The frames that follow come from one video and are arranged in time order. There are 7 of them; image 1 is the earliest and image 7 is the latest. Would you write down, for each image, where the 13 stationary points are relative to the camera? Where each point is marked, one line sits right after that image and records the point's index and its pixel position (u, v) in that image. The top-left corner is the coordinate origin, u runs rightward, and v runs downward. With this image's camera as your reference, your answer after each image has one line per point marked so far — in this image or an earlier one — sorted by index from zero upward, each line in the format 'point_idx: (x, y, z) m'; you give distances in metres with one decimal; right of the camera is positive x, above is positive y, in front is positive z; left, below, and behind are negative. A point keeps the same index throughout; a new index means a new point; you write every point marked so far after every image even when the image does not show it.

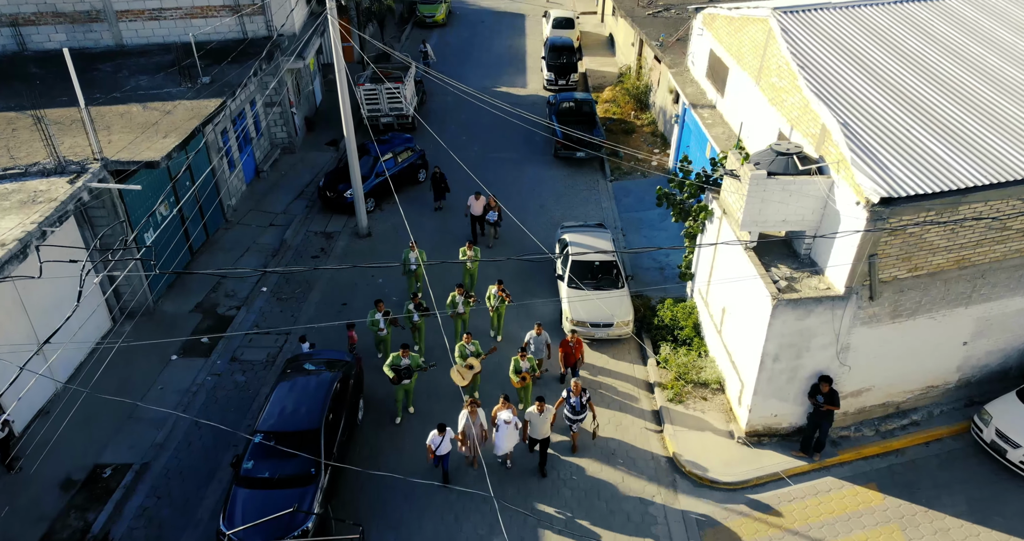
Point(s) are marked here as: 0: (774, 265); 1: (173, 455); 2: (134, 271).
0: (+3.7, +0.1, +10.5) m
1: (-5.0, -2.8, +11.1) m
2: (-7.0, 0.0, +13.6) m
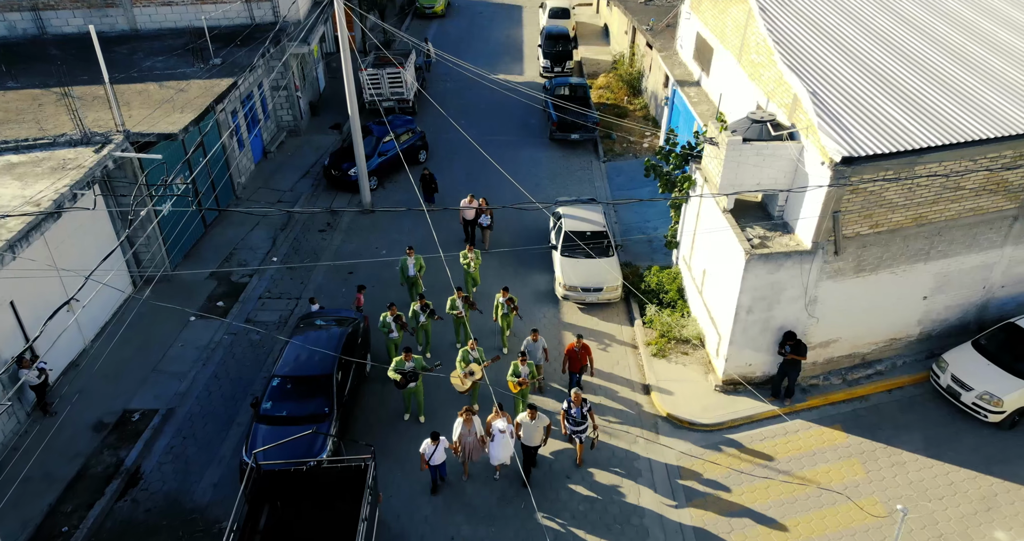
0: (+3.7, +0.7, +11.5) m
1: (-5.1, -2.1, +12.0) m
2: (-7.1, +0.6, +14.5) m
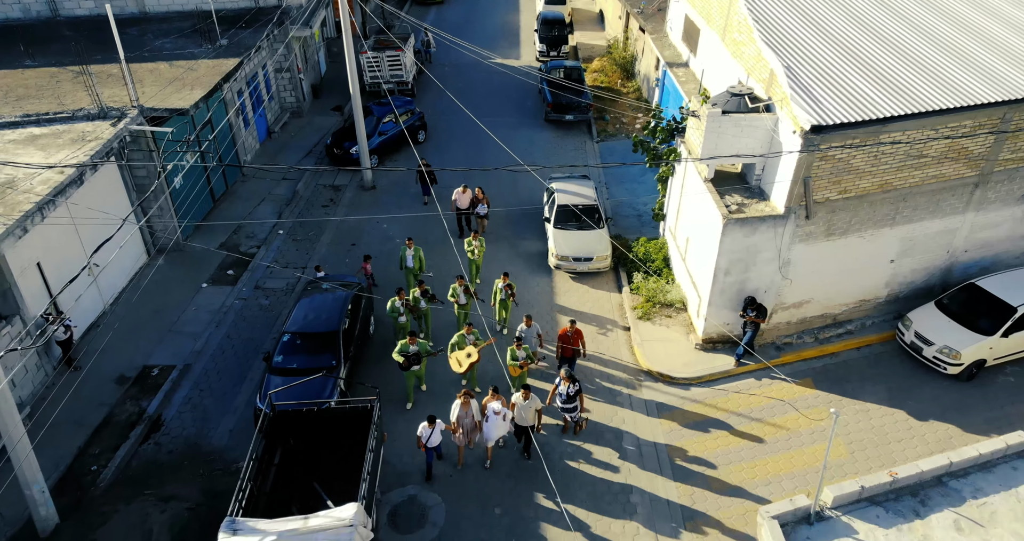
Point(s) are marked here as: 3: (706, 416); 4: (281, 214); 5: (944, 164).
0: (+3.6, +1.3, +12.3) m
1: (-5.2, -1.5, +12.8) m
2: (-7.2, +1.2, +15.3) m
3: (+3.0, -2.3, +11.6) m
4: (-5.5, +1.3, +17.7) m
5: (+6.7, +1.7, +11.6) m
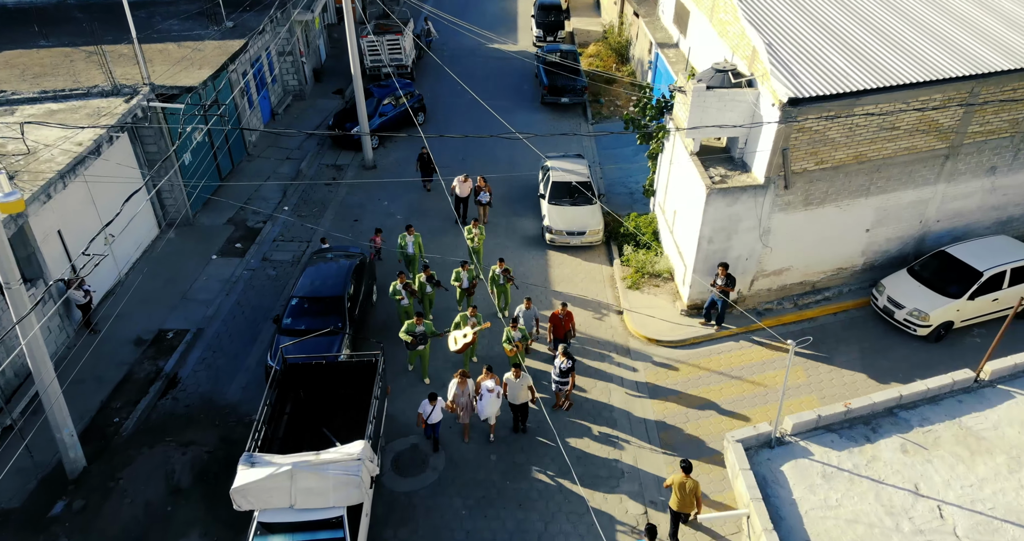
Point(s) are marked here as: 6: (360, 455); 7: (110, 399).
0: (+3.5, +1.8, +13.0) m
1: (-5.3, -1.0, +13.5) m
2: (-7.2, +1.8, +16.0) m
3: (+3.0, -1.7, +12.4) m
4: (-5.6, +2.0, +18.4) m
5: (+6.7, +2.2, +12.3) m
6: (-1.7, -2.1, +8.4) m
7: (-6.3, -2.0, +11.6) m
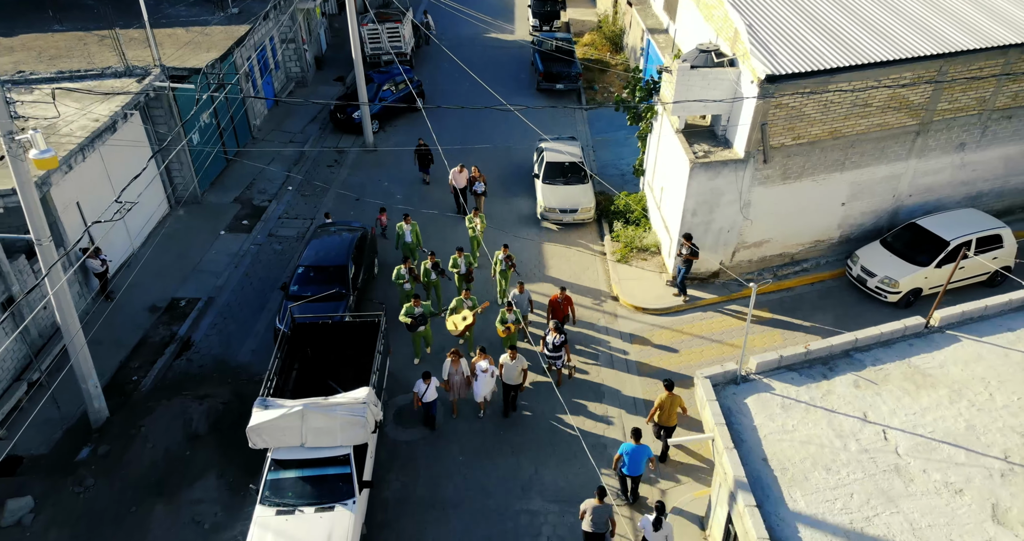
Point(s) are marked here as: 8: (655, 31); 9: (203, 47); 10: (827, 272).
0: (+3.4, +2.4, +13.7) m
1: (-5.4, -0.4, +14.3) m
2: (-7.4, +2.4, +16.7) m
3: (+2.8, -1.2, +13.1) m
4: (-5.7, +2.5, +19.1) m
5: (+6.6, +2.7, +13.0) m
6: (-1.8, -1.6, +9.1) m
7: (-6.4, -1.5, +12.4) m
8: (+3.7, +6.1, +19.1) m
9: (-7.1, +5.1, +17.0) m
10: (+6.1, 0.0, +14.4) m
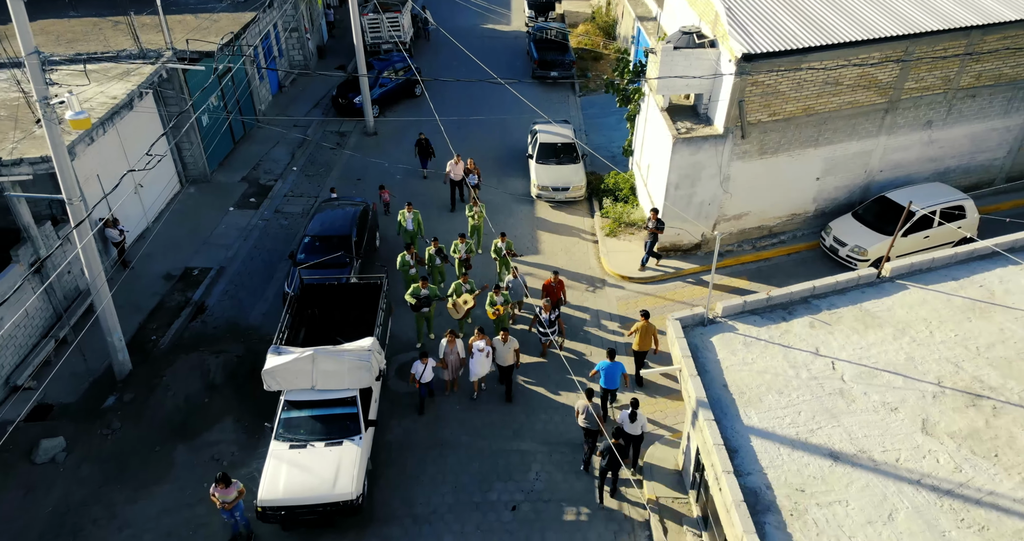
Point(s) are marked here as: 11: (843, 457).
0: (+3.3, +2.9, +14.6) m
1: (-5.5, +0.2, +15.1) m
2: (-7.5, +3.0, +17.6) m
3: (+2.7, -0.6, +14.0) m
4: (-5.9, +3.1, +19.9) m
5: (+6.4, +3.3, +13.9) m
6: (-1.9, -1.0, +10.0) m
7: (-6.5, -0.9, +13.3) m
8: (+3.6, +6.8, +20.0) m
9: (-7.2, +5.7, +17.9) m
10: (+6.0, +0.6, +15.2) m
11: (+3.1, -1.7, +6.9) m
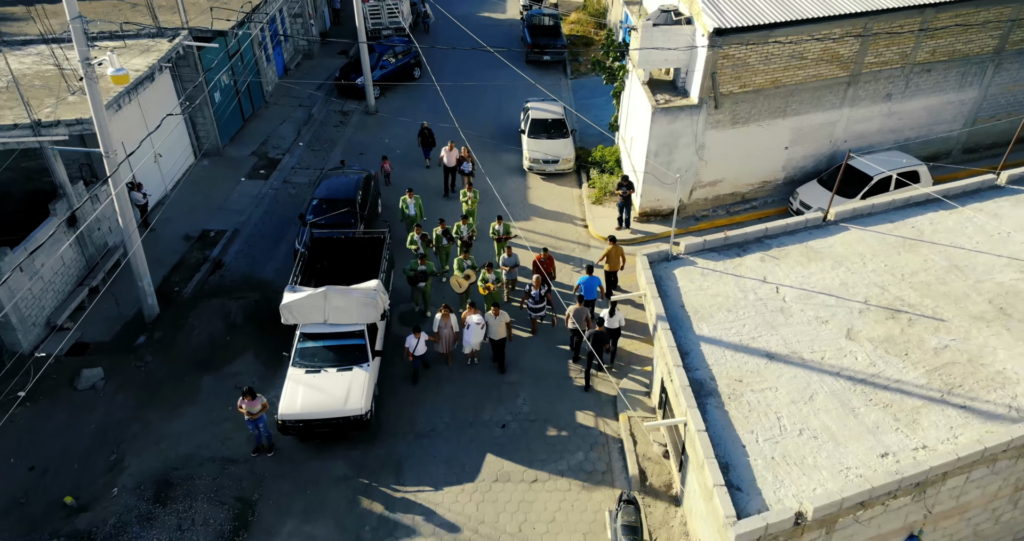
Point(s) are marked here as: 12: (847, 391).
0: (+3.1, +3.8, +15.8) m
1: (-5.7, +1.0, +16.4) m
2: (-7.7, +3.8, +18.8) m
3: (+2.6, +0.2, +15.3) m
4: (-6.0, +4.0, +21.2) m
5: (+6.3, +4.2, +15.1) m
6: (-2.1, -0.2, +11.2) m
7: (-6.7, -0.1, +14.5) m
8: (+3.4, +7.6, +21.2) m
9: (-7.4, +6.6, +19.0) m
10: (+5.8, +1.4, +16.5) m
11: (+2.9, -1.0, +8.2) m
12: (+3.5, -1.3, +7.7) m
